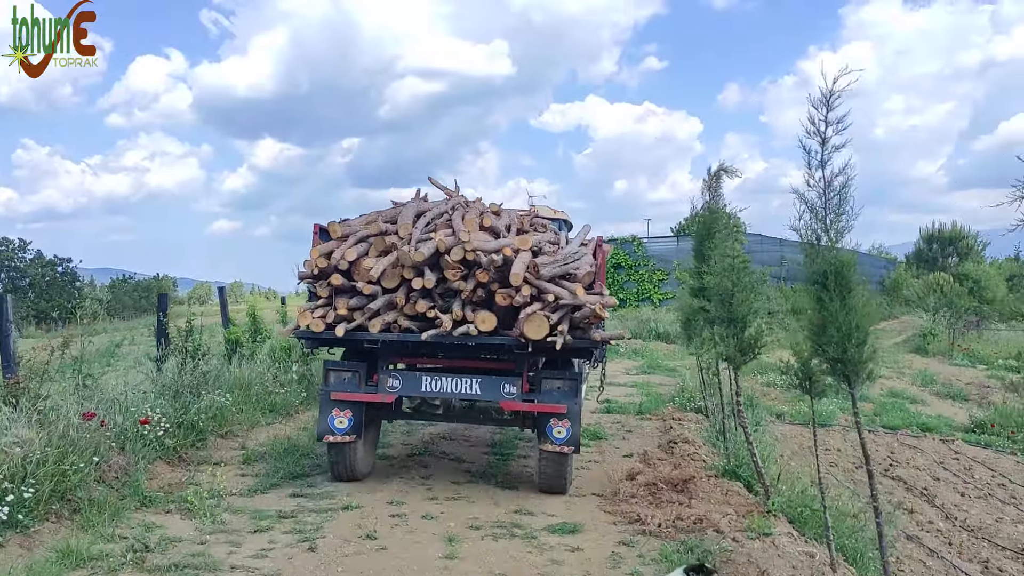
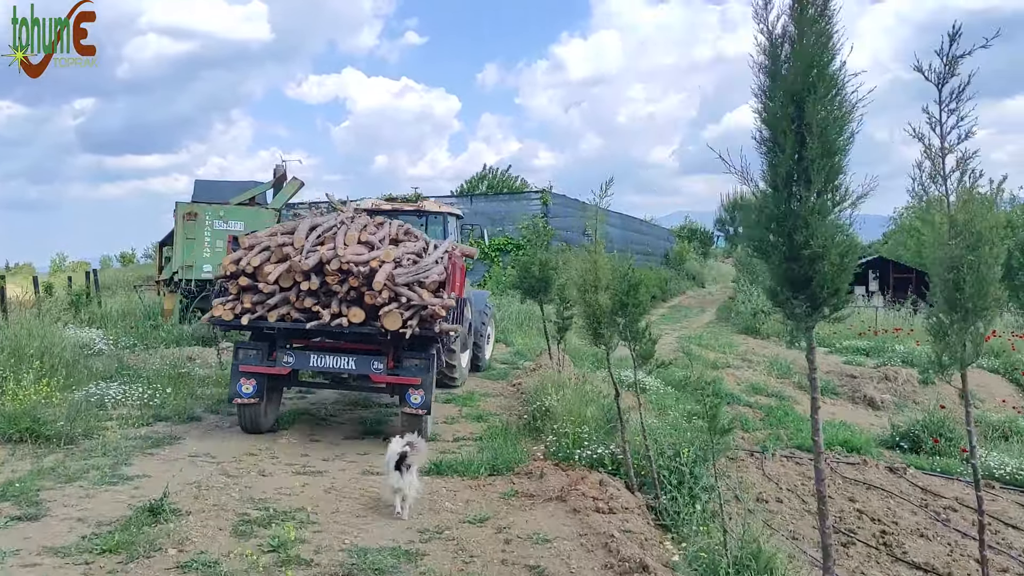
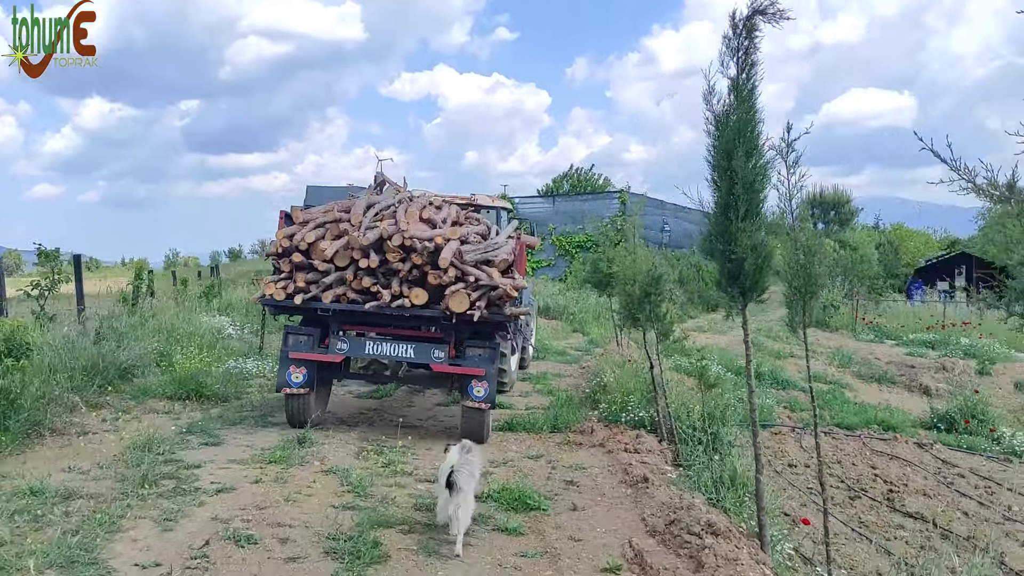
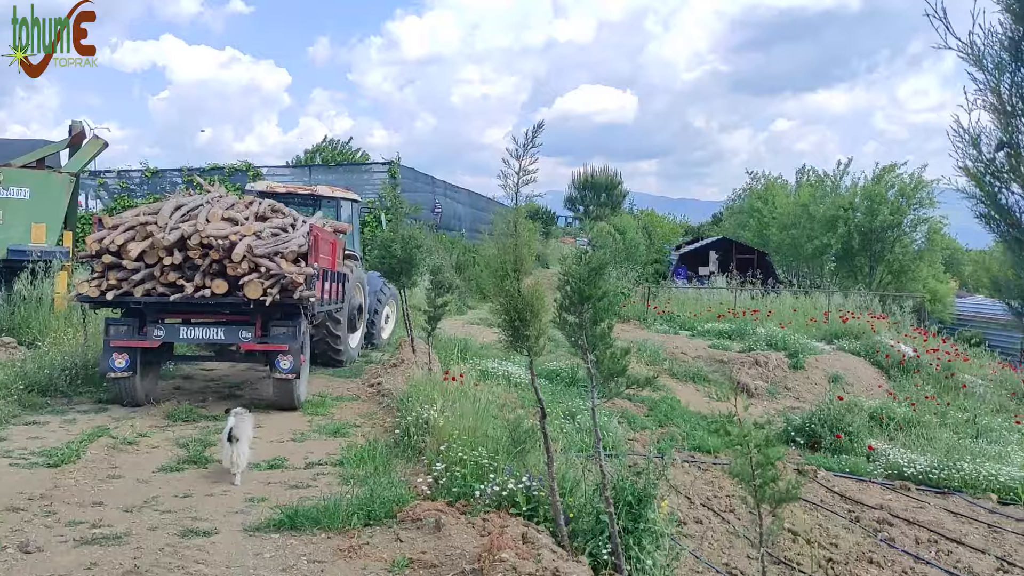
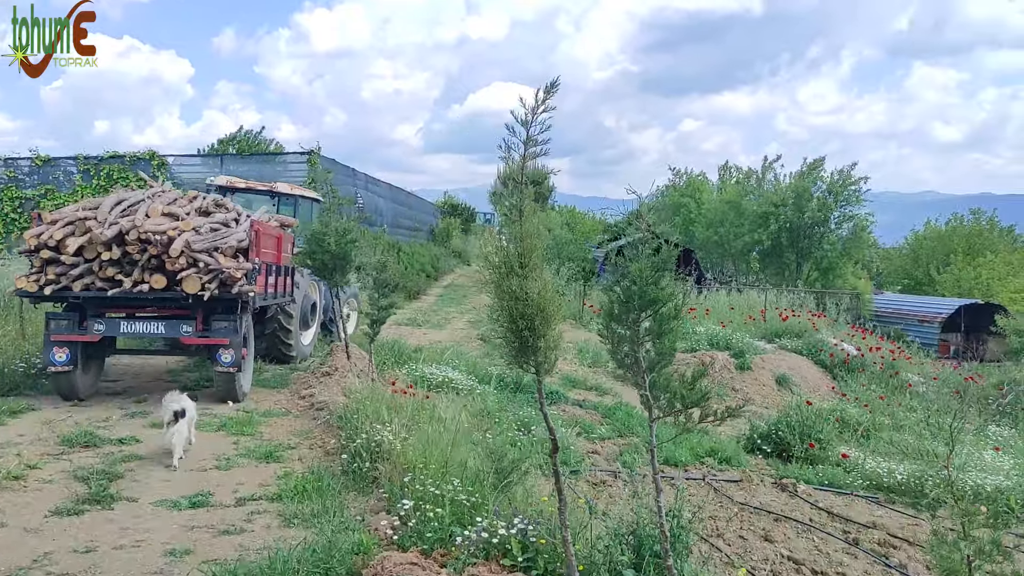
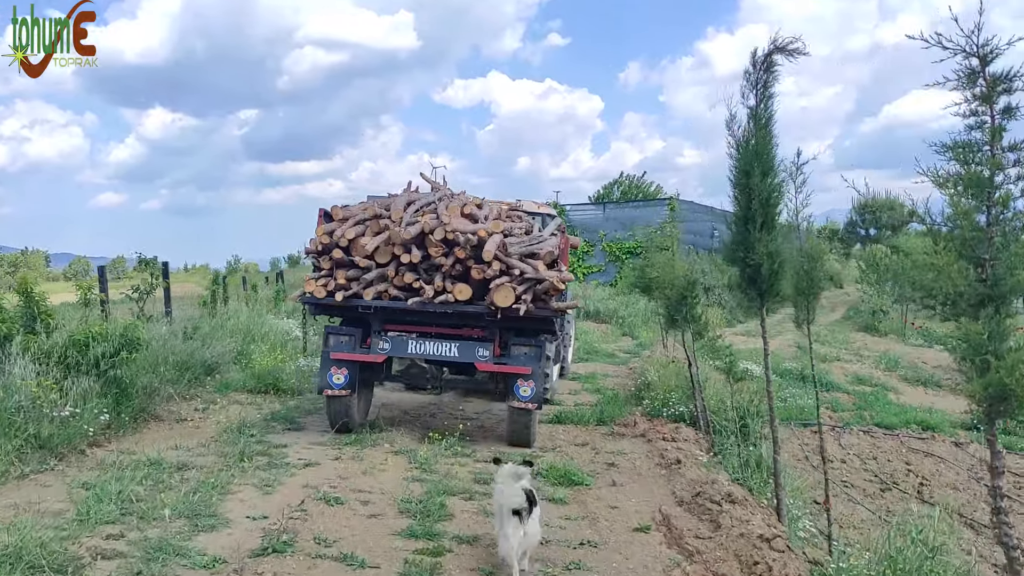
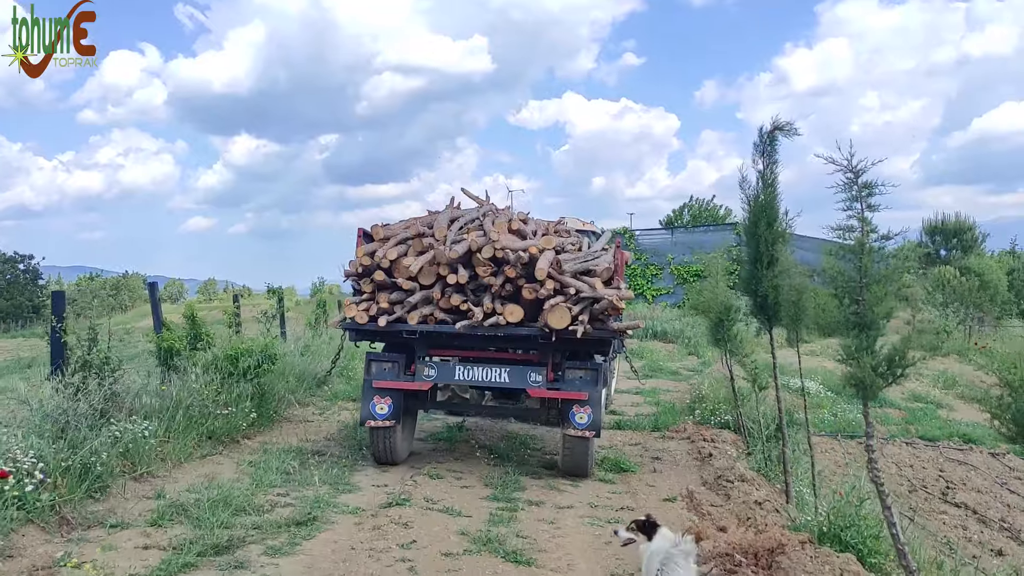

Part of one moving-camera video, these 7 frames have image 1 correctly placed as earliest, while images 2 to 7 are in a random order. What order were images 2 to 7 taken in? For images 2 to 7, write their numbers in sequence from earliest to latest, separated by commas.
7, 6, 3, 2, 4, 5
